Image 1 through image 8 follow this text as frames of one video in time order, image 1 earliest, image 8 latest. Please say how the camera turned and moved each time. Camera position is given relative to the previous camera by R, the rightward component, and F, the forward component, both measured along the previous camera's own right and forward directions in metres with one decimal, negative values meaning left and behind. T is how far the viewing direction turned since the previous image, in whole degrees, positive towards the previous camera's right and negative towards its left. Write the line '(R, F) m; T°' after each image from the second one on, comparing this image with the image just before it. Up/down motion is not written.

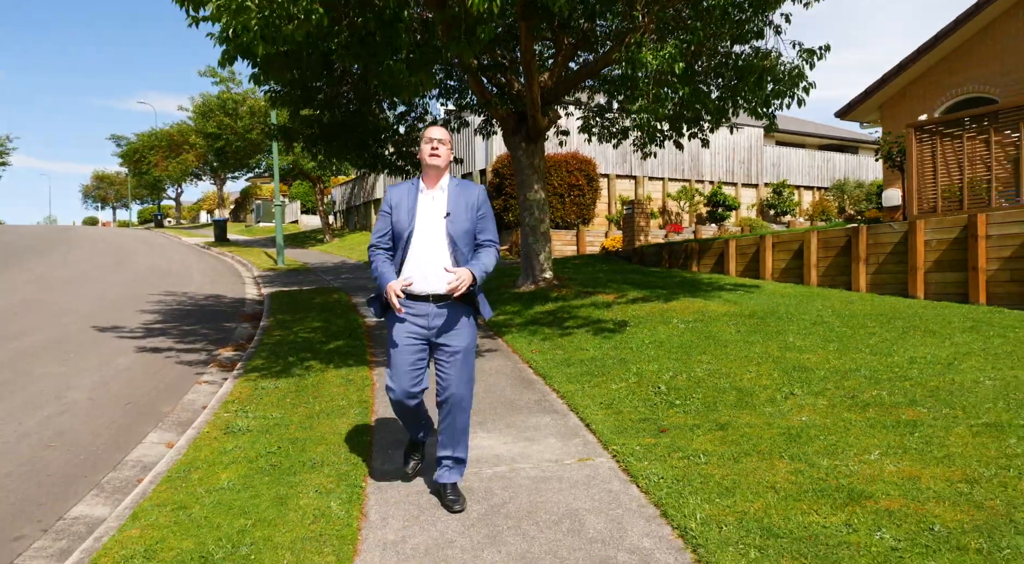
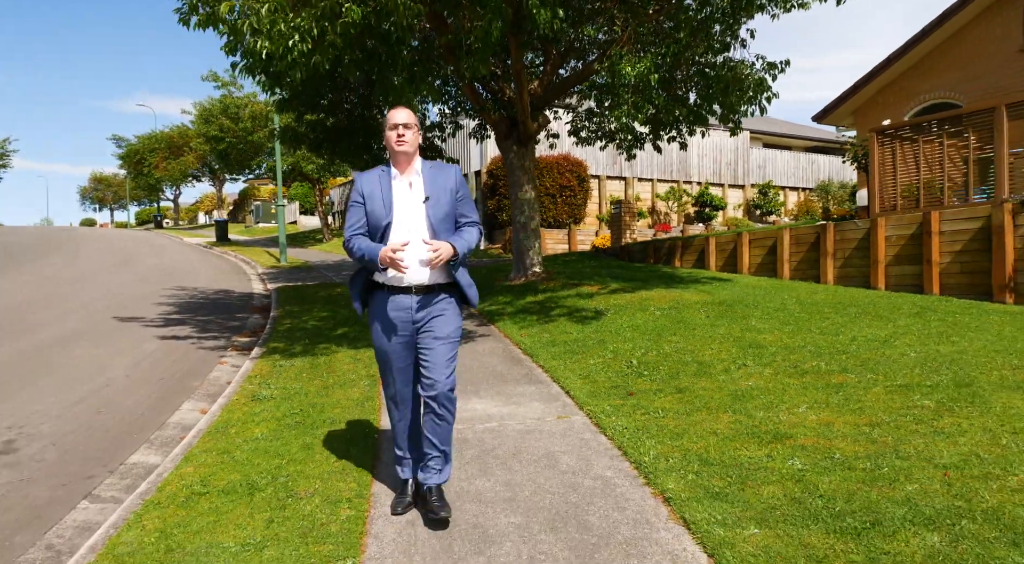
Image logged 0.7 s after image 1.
(+0.1, -0.8) m; 0°
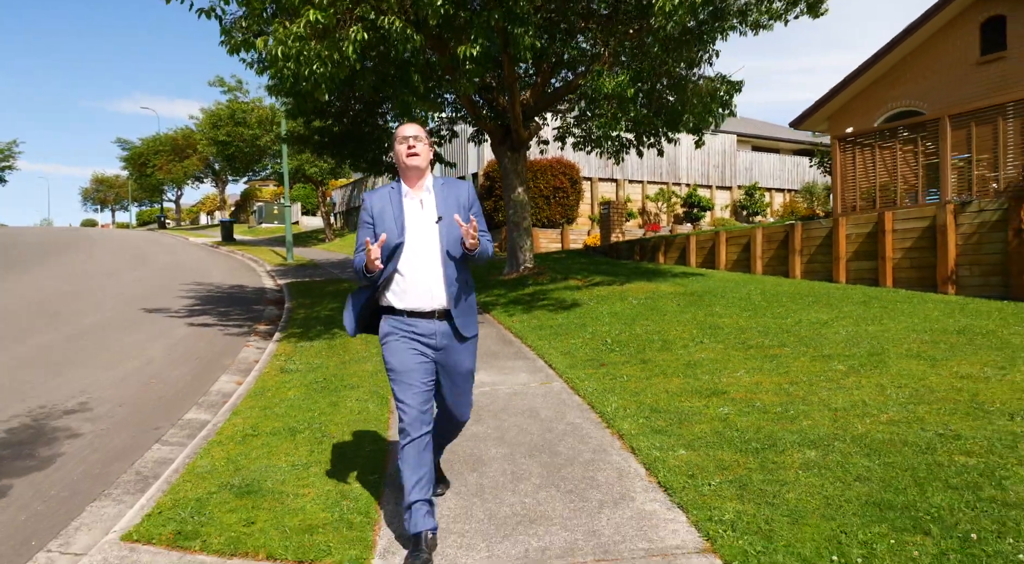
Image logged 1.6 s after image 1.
(+0.1, -1.0) m; 0°
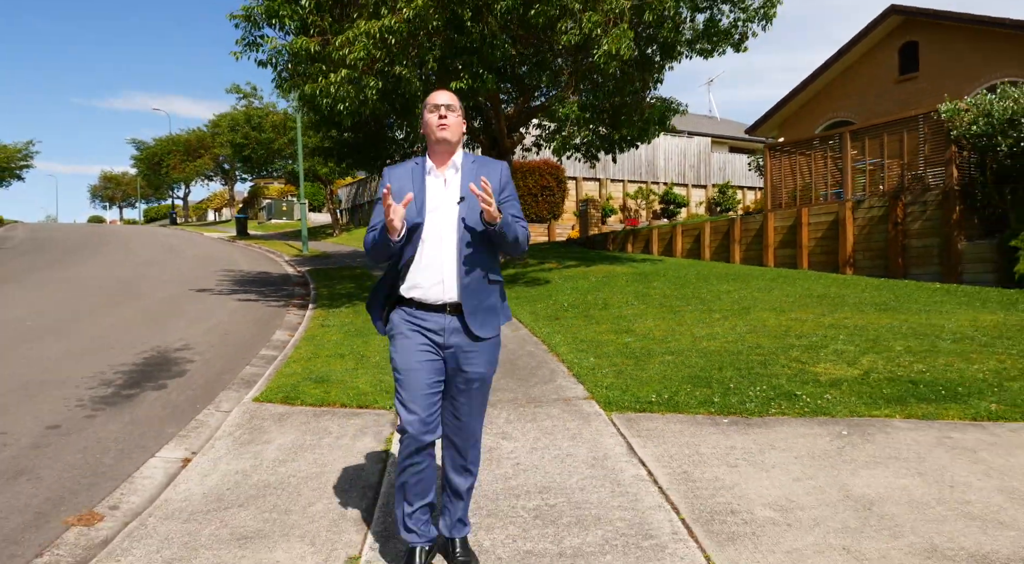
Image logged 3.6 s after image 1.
(+0.3, -2.4) m; 0°
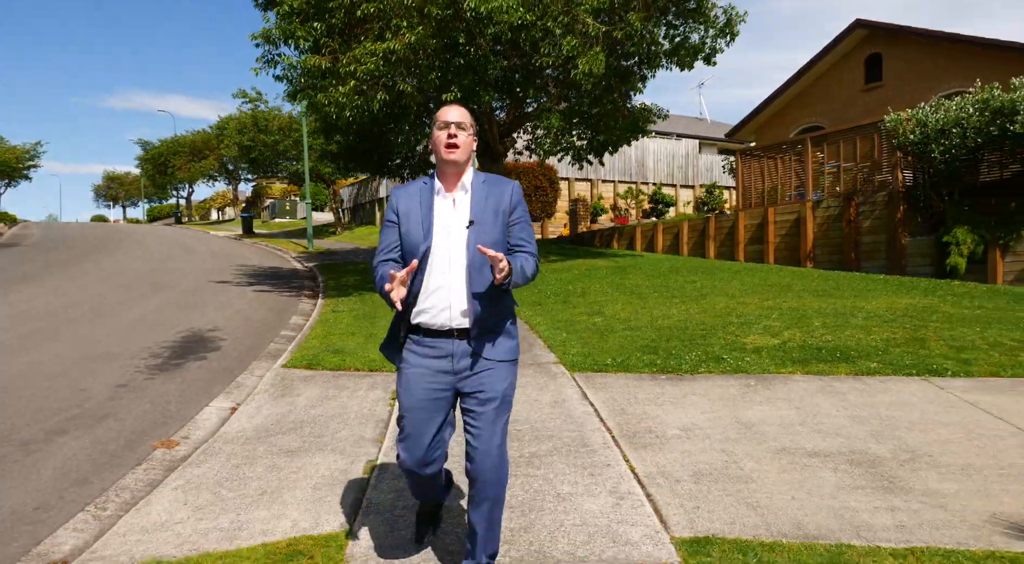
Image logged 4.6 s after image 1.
(+0.2, -1.2) m; 0°
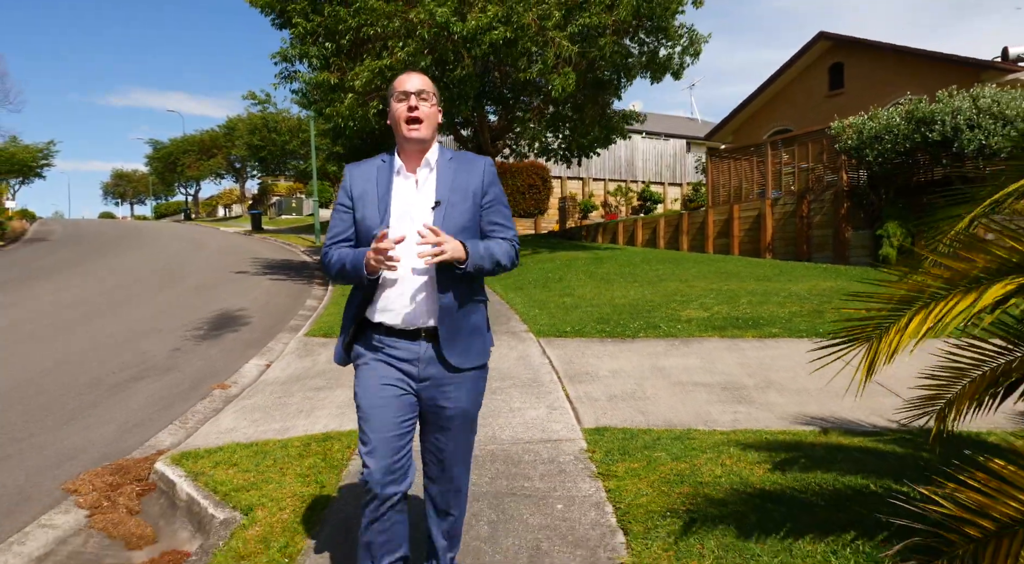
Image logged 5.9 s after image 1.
(+0.3, -1.6) m; 0°
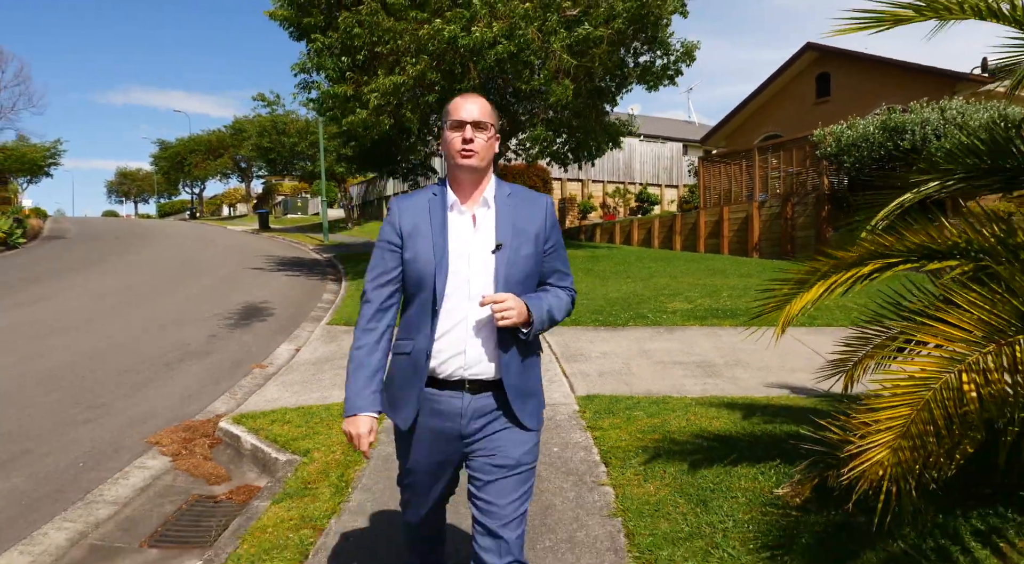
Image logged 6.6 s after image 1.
(-0.1, -0.9) m; 0°
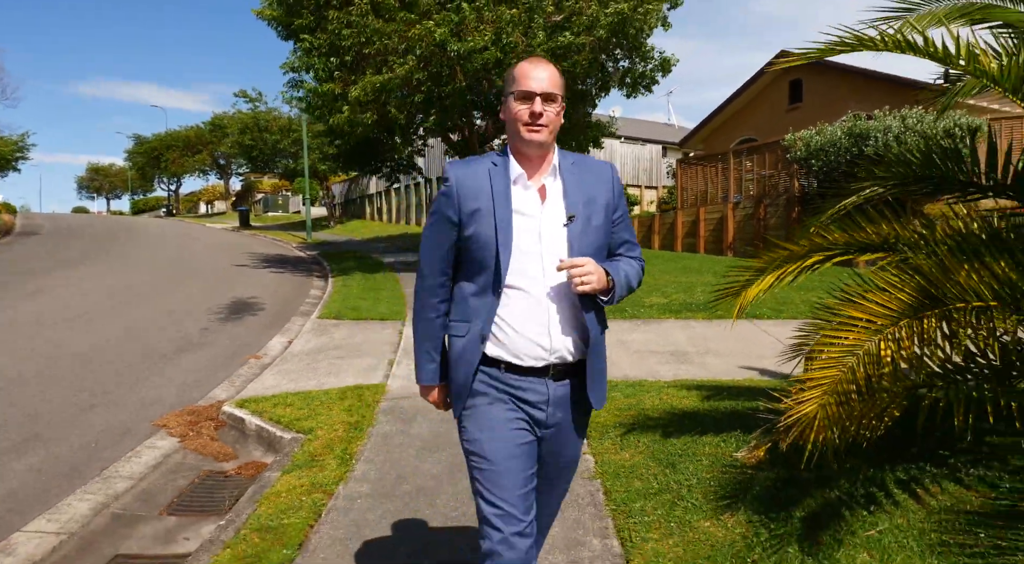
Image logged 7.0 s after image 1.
(-0.1, -0.4) m; +2°
